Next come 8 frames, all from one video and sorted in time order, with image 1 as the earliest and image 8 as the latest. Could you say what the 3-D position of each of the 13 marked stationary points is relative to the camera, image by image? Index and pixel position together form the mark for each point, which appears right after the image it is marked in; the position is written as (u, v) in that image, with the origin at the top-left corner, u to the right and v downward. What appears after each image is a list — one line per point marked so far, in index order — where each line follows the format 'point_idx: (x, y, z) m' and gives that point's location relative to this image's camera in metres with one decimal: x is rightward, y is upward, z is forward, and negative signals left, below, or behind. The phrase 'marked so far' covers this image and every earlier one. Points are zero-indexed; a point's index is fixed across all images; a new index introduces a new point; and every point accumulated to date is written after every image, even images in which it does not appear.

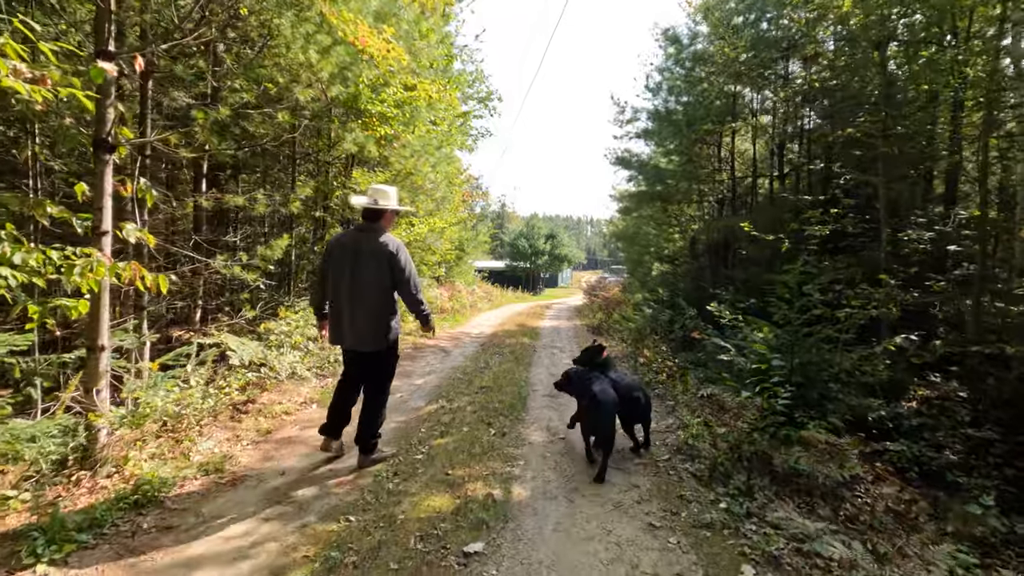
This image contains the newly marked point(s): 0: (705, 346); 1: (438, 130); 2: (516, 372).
0: (+2.5, -0.8, +7.0) m
1: (-1.6, +3.3, +11.3) m
2: (0.0, -1.3, +8.1) m
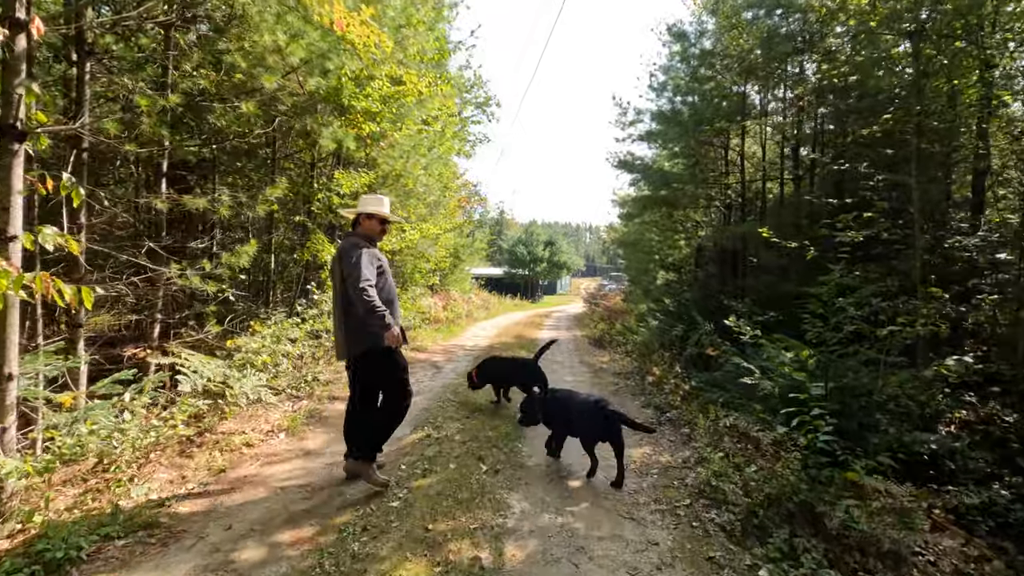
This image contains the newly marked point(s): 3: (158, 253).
0: (+2.5, -0.9, +6.3) m
1: (-1.6, +3.1, +10.6) m
2: (-0.1, -1.5, +7.4) m
3: (-3.8, +0.4, +5.8) m
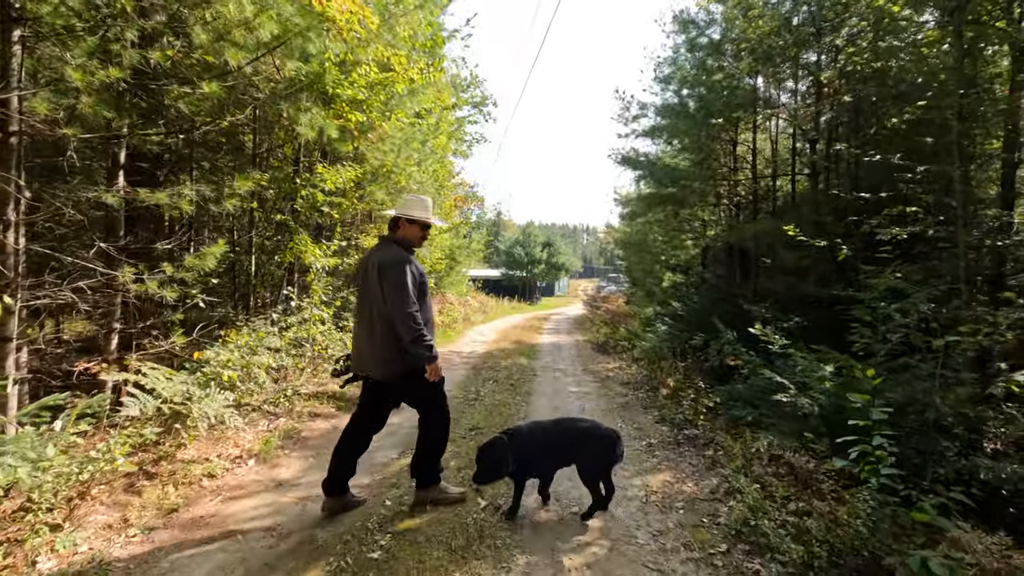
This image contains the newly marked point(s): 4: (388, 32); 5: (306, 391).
0: (+2.5, -1.0, +5.7) m
1: (-1.7, +3.1, +10.0) m
2: (0.0, -1.5, +6.7) m
3: (-3.8, +0.3, +5.1) m
4: (-1.6, +3.4, +7.1) m
5: (-2.7, -1.3, +6.9) m
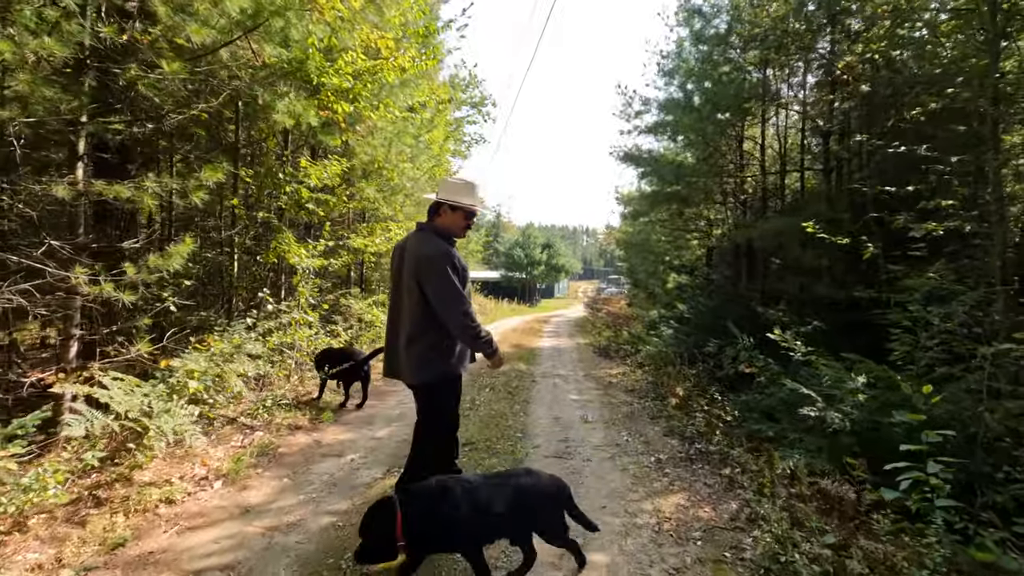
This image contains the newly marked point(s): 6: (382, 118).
0: (+2.5, -1.0, +5.2) m
1: (-1.7, +3.0, +9.5) m
2: (-0.1, -1.5, +6.3) m
3: (-3.8, +0.3, +4.6) m
4: (-1.7, +3.4, +6.7) m
5: (-2.7, -1.4, +6.4) m
6: (-2.0, +2.6, +8.1) m
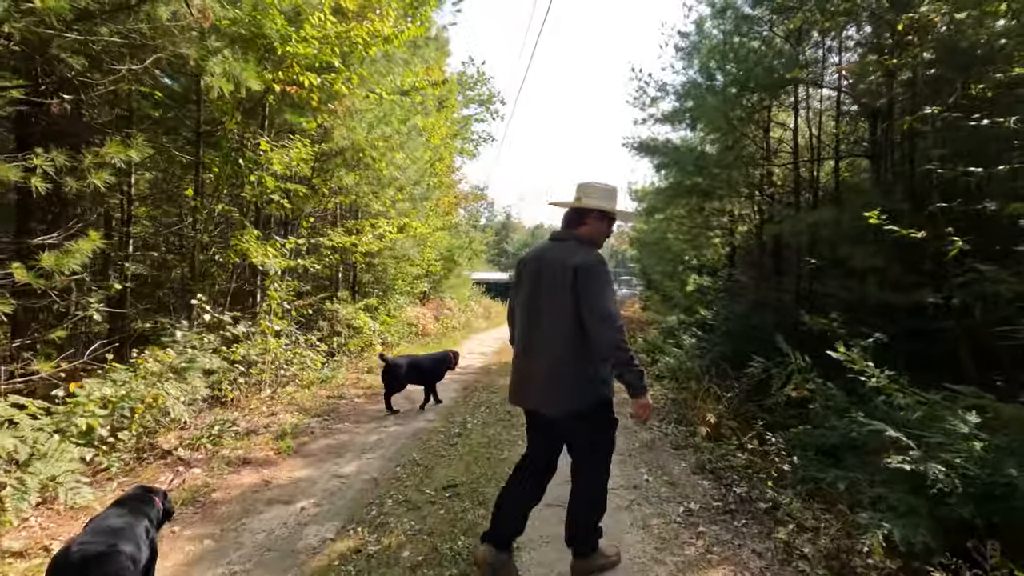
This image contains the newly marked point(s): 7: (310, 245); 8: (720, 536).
0: (+2.4, -1.0, +4.1) m
1: (-1.7, +3.0, +8.6) m
2: (-0.1, -1.6, +5.2) m
3: (-3.9, +0.2, +3.7) m
4: (-1.7, +3.3, +5.7) m
5: (-2.8, -1.4, +5.5) m
6: (-2.0, +2.5, +7.1) m
7: (-3.1, +0.7, +8.3) m
8: (+1.4, -1.7, +3.6) m
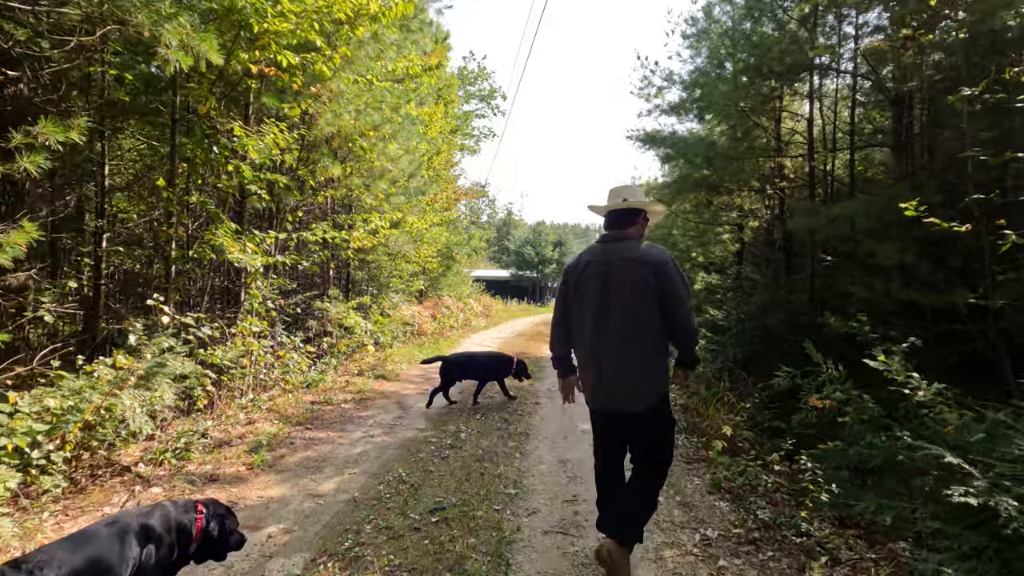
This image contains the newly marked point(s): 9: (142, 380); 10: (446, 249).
0: (+2.4, -1.0, +3.6) m
1: (-1.7, +3.0, +8.1) m
2: (-0.2, -1.6, +4.8) m
3: (-3.9, +0.3, +3.2) m
4: (-1.7, +3.3, +5.2) m
5: (-2.8, -1.4, +5.0) m
6: (-2.0, +2.6, +6.7) m
7: (-3.1, +0.7, +7.8) m
8: (+1.4, -1.6, +3.1) m
9: (-3.3, -0.8, +4.8) m
10: (-2.1, +1.2, +16.8) m
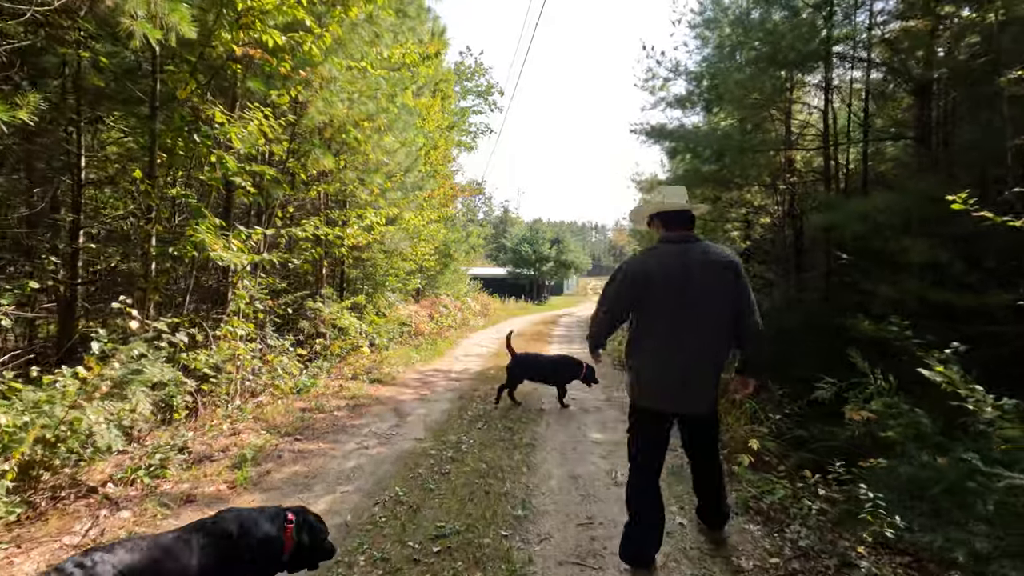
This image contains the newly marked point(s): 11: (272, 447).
0: (+2.4, -1.0, +3.2) m
1: (-1.7, +3.0, +7.7) m
2: (-0.1, -1.6, +4.4) m
3: (-3.9, +0.2, +2.8) m
4: (-1.7, +3.3, +4.8) m
5: (-2.7, -1.4, +4.6) m
6: (-2.0, +2.6, +6.2) m
7: (-3.1, +0.7, +7.4) m
8: (+1.4, -1.7, +2.7) m
9: (-3.2, -0.8, +4.3) m
10: (-2.1, +1.3, +16.4) m
11: (-2.2, -1.5, +5.0) m
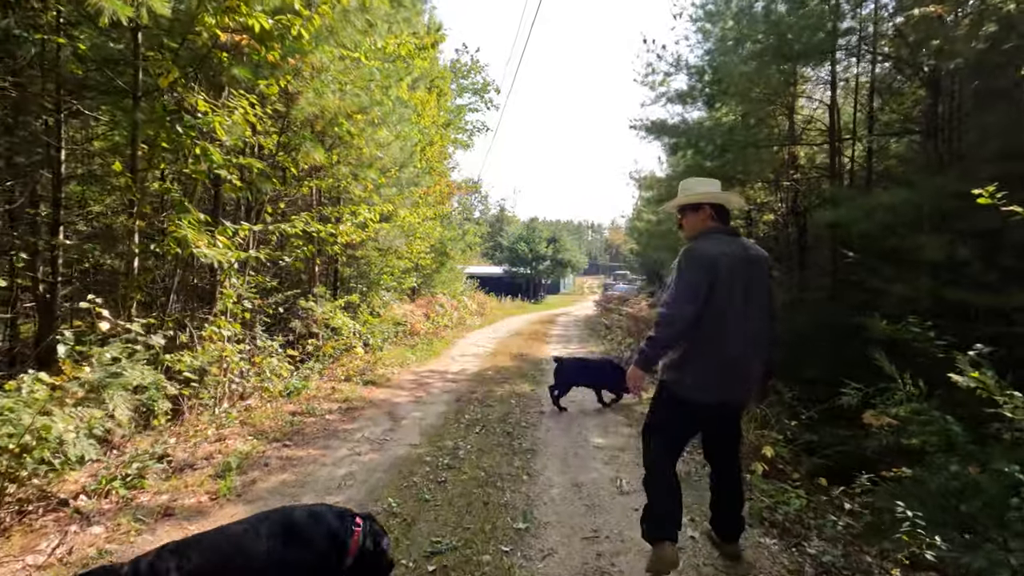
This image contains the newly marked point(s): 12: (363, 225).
0: (+2.4, -1.0, +3.0) m
1: (-1.7, +3.1, +7.4) m
2: (-0.1, -1.6, +4.2) m
3: (-3.9, +0.3, +2.5) m
4: (-1.7, +3.3, +4.5) m
5: (-2.7, -1.4, +4.3) m
6: (-2.0, +2.6, +6.0) m
7: (-3.1, +0.7, +7.1) m
8: (+1.4, -1.7, +2.5) m
9: (-3.2, -0.8, +4.1) m
10: (-2.2, +1.3, +16.1) m
11: (-2.3, -1.5, +4.8) m
12: (-2.3, +1.0, +8.5) m
